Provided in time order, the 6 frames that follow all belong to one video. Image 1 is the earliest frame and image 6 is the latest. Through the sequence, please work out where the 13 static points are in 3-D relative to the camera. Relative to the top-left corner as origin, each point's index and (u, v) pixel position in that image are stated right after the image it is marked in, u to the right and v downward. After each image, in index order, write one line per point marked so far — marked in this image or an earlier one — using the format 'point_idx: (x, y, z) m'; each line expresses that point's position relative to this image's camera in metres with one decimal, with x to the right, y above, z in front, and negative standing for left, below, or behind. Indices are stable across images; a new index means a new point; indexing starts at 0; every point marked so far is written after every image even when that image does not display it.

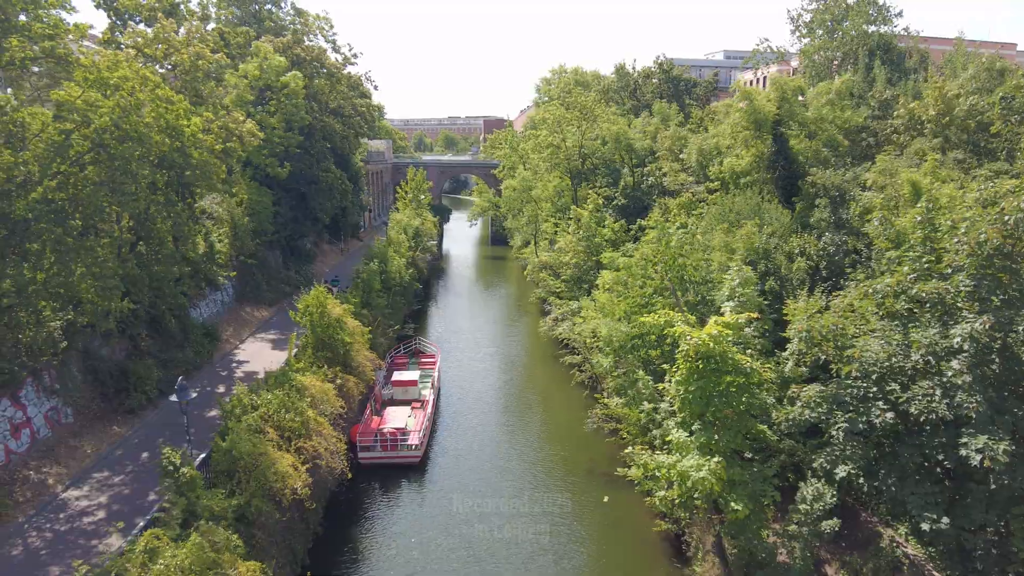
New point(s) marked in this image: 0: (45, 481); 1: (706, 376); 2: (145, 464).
0: (-10.5, -4.4, +13.8) m
1: (+4.3, -1.9, +13.5) m
2: (-8.9, -4.3, +14.8) m
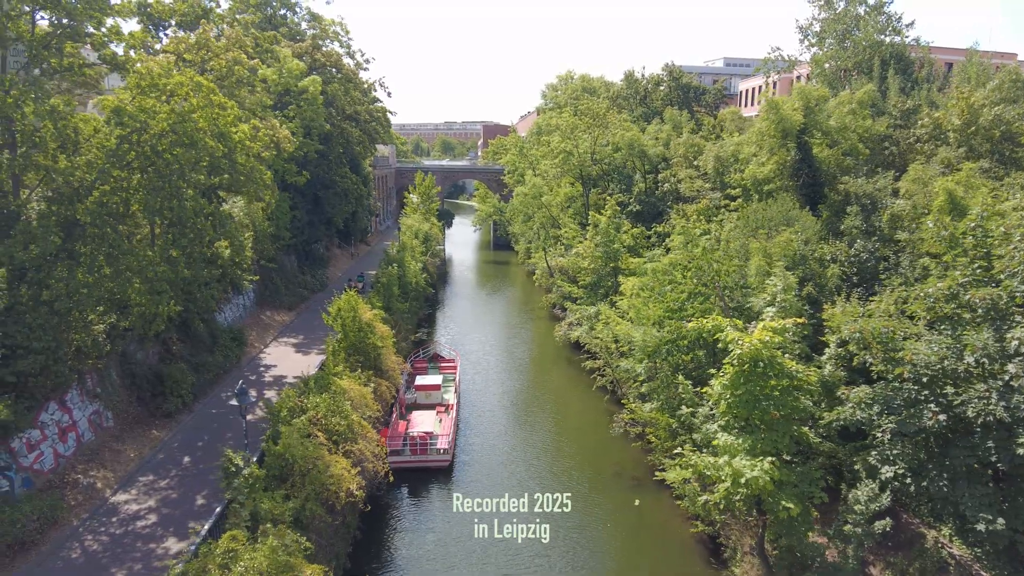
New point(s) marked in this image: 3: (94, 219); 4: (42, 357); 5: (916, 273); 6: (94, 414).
0: (-9.4, -4.4, +13.8) m
1: (+5.4, -2.1, +13.8) m
2: (-7.8, -4.4, +14.9) m
3: (-9.0, +1.5, +13.5) m
4: (-9.3, -1.4, +12.3) m
5: (+10.1, +0.4, +15.4) m
6: (-10.5, -3.1, +15.3) m
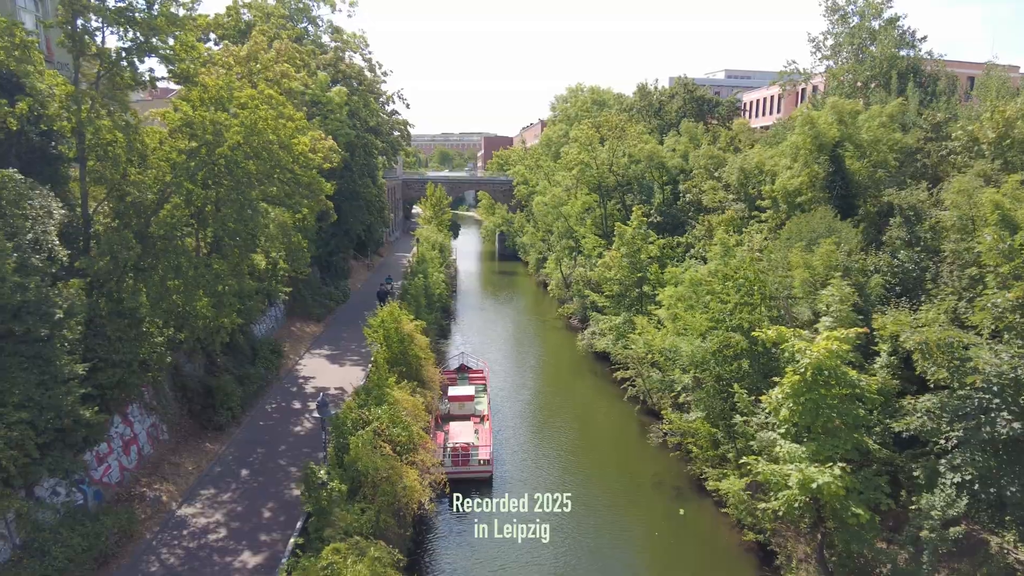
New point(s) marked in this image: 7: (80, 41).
0: (-7.9, -4.7, +13.7) m
1: (+6.9, -2.3, +14.0) m
2: (-6.4, -4.7, +14.8) m
3: (-7.6, +1.3, +13.5) m
4: (-7.8, -1.6, +12.3) m
5: (+11.6, +0.2, +15.7) m
6: (-9.0, -3.4, +15.3) m
7: (-8.9, +5.1, +12.5) m
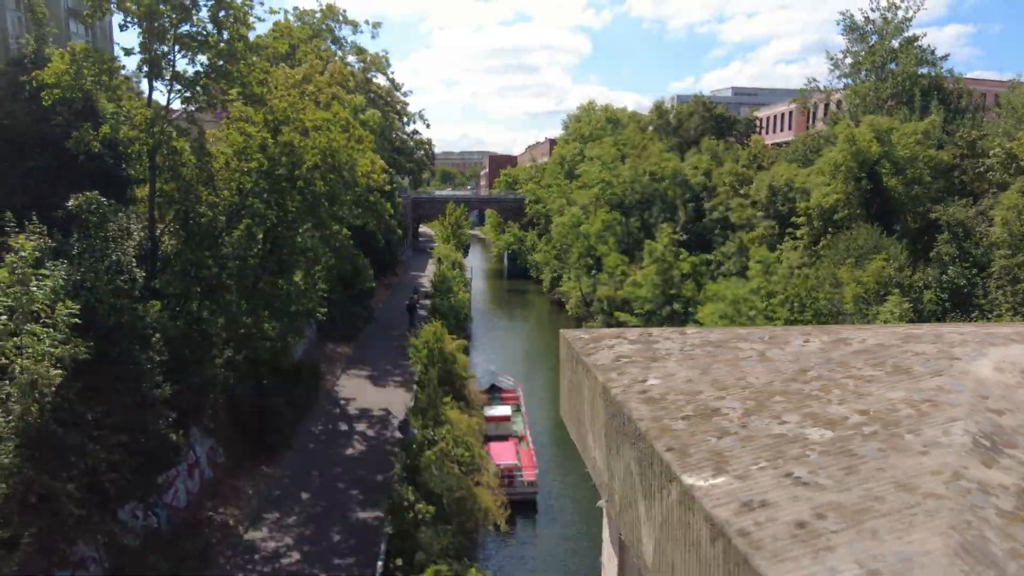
0: (-6.3, -5.2, +13.6) m
1: (+8.5, -2.7, +13.9) m
2: (-4.8, -5.2, +14.7) m
3: (-6.0, +0.8, +13.5) m
4: (-6.2, -2.1, +12.2) m
5: (+13.1, -0.2, +15.7) m
6: (-7.4, -4.0, +15.1) m
7: (-7.3, +4.6, +12.6) m
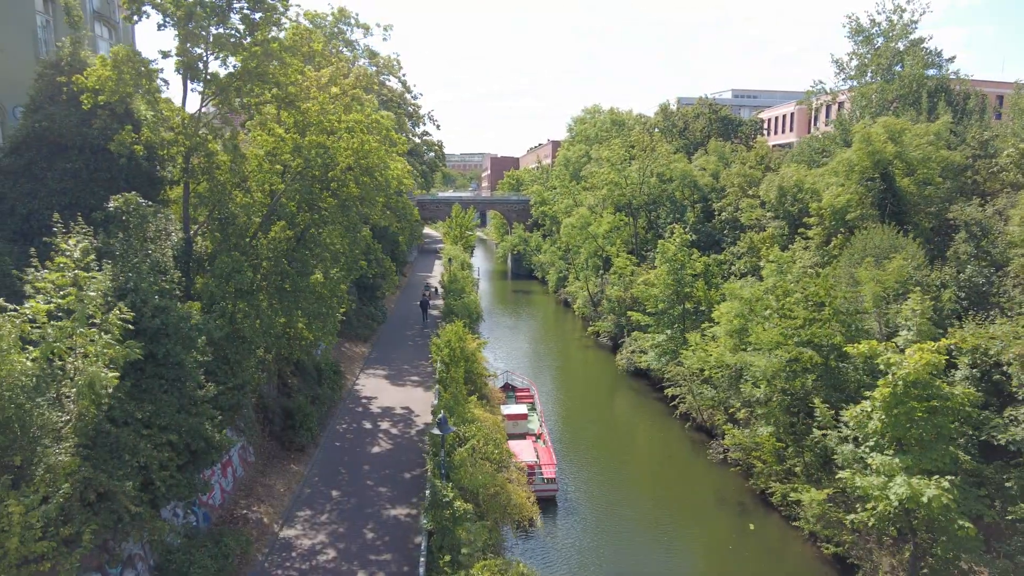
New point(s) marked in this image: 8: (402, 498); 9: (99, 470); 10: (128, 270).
0: (-5.6, -5.2, +13.7) m
1: (+9.2, -2.6, +14.1) m
2: (-4.1, -5.2, +14.8) m
3: (-5.3, +0.8, +13.7) m
4: (-5.5, -2.1, +12.4) m
5: (+13.8, -0.2, +16.0) m
6: (-6.7, -4.0, +15.2) m
7: (-6.7, +4.6, +12.8) m
8: (-2.7, -5.2, +15.0) m
9: (-5.9, -2.6, +8.7) m
10: (-6.7, +0.3, +10.7) m
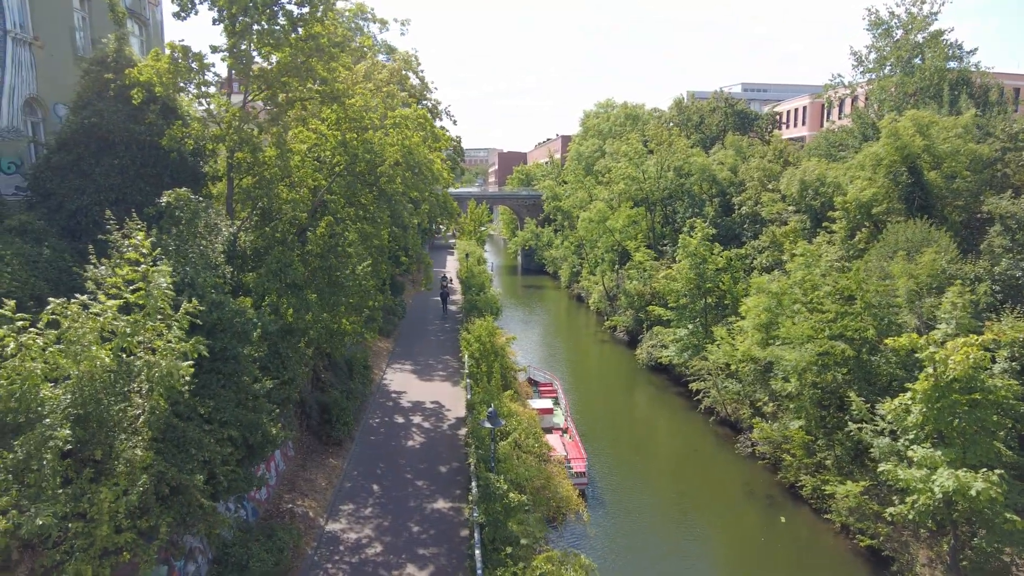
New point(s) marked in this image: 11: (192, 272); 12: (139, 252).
0: (-4.6, -5.1, +13.8) m
1: (+10.2, -2.5, +14.2) m
2: (-3.1, -5.1, +14.9) m
3: (-4.4, +0.9, +13.7) m
4: (-4.6, -2.0, +12.4) m
5: (+14.8, 0.0, +16.0) m
6: (-5.7, -3.9, +15.3) m
7: (-5.7, +4.7, +12.8) m
8: (-1.7, -5.0, +15.0) m
9: (-4.9, -2.5, +8.8) m
10: (-5.8, +0.4, +10.7) m
11: (-5.6, +0.3, +10.7) m
12: (-5.8, +0.6, +9.6) m
